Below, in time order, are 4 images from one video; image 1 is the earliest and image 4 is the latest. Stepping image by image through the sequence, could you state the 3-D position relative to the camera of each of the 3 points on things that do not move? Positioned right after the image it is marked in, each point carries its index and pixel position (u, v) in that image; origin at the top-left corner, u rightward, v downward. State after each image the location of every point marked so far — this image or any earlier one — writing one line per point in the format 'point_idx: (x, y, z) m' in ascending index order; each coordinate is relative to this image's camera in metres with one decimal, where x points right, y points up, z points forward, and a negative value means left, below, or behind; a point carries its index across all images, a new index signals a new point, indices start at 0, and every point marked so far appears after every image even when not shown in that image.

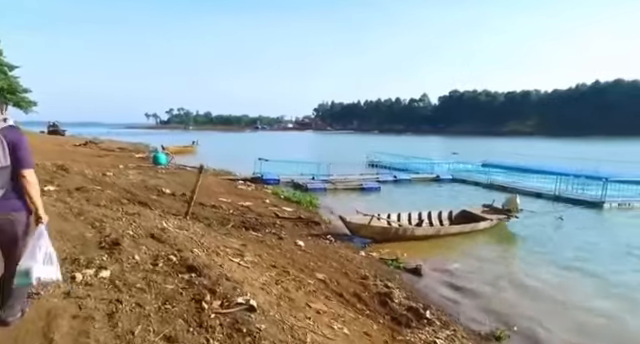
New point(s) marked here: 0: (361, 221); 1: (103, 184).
0: (+1.3, -1.5, +14.9) m
1: (-7.5, -0.4, +16.5) m
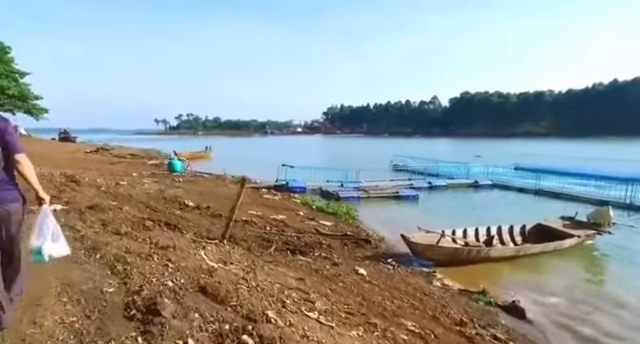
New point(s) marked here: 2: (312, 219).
0: (+2.8, -1.8, +12.5) m
1: (-6.0, -0.8, +14.3) m
2: (-0.3, -1.8, +18.0) m
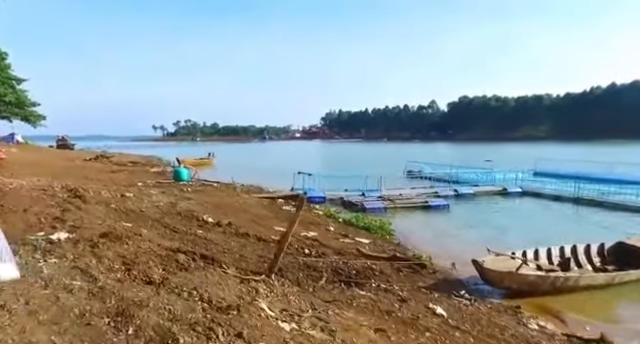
0: (+4.0, -2.0, +10.5) m
1: (-4.8, -1.1, +12.3) m
2: (+0.9, -2.1, +16.0) m
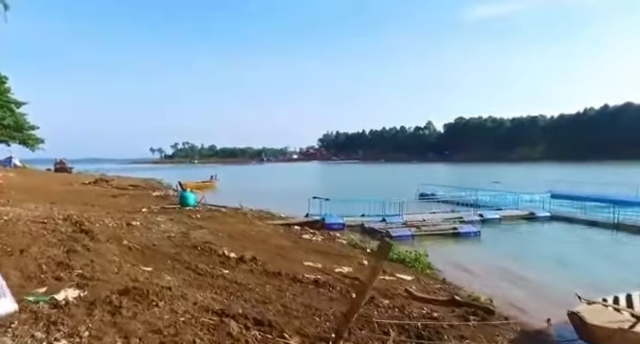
0: (+5.0, -2.6, +8.7) m
1: (-3.8, -1.8, +10.5) m
2: (+1.9, -2.9, +14.1) m
